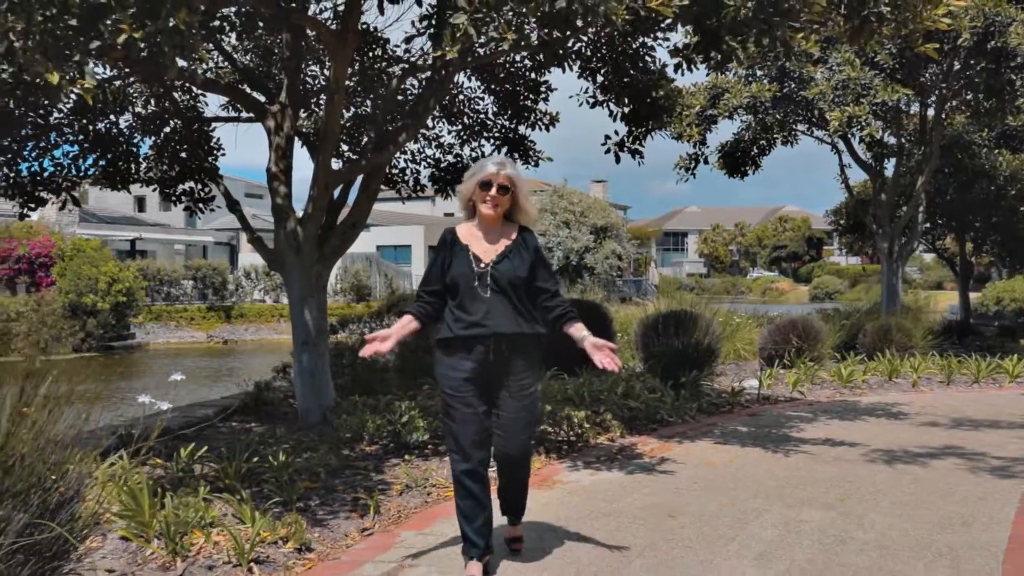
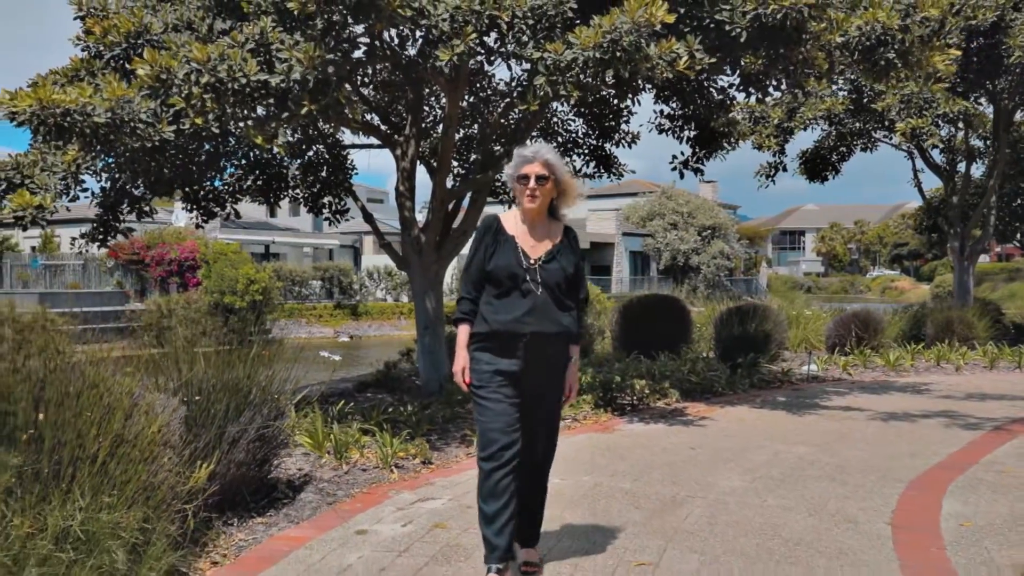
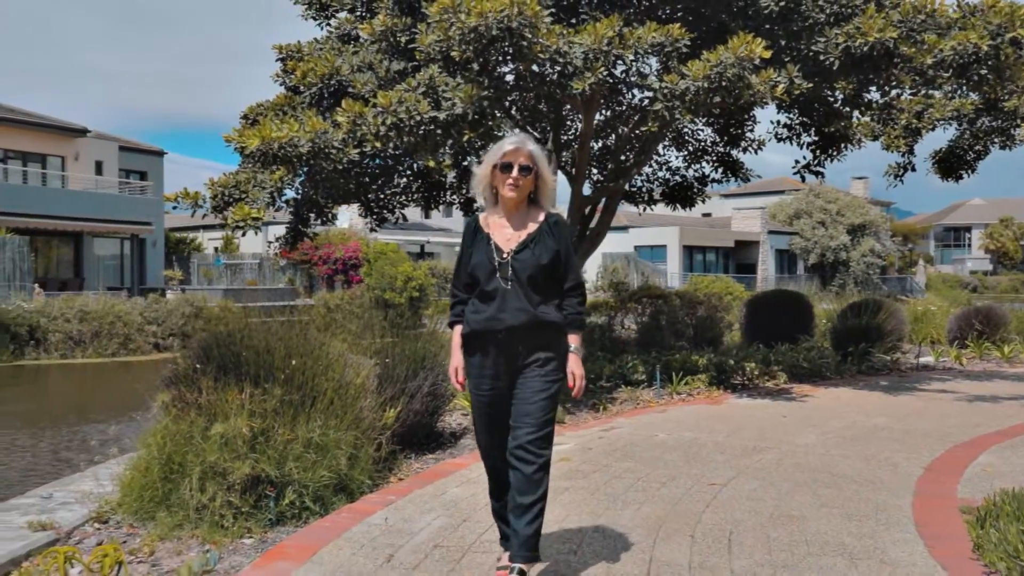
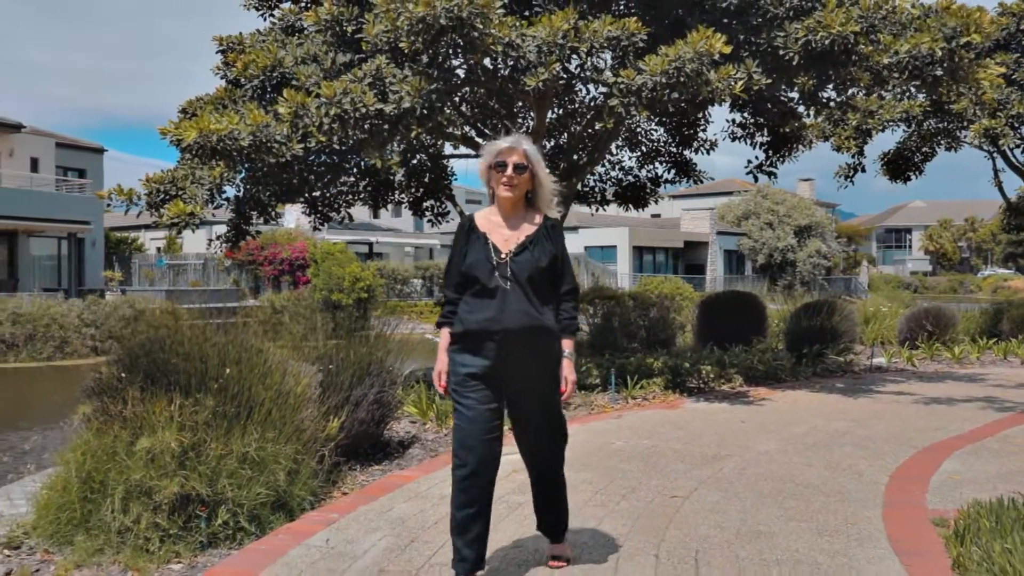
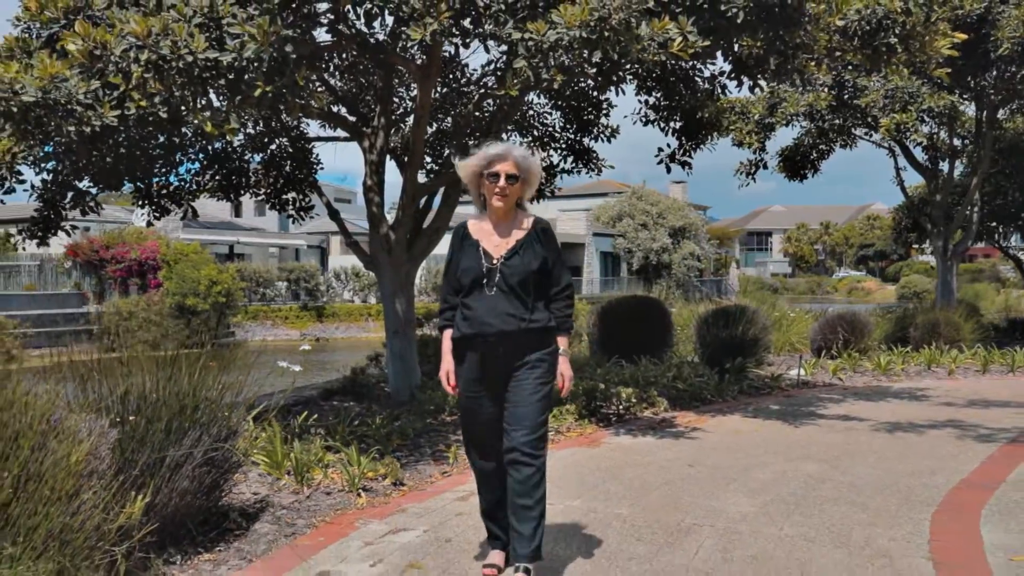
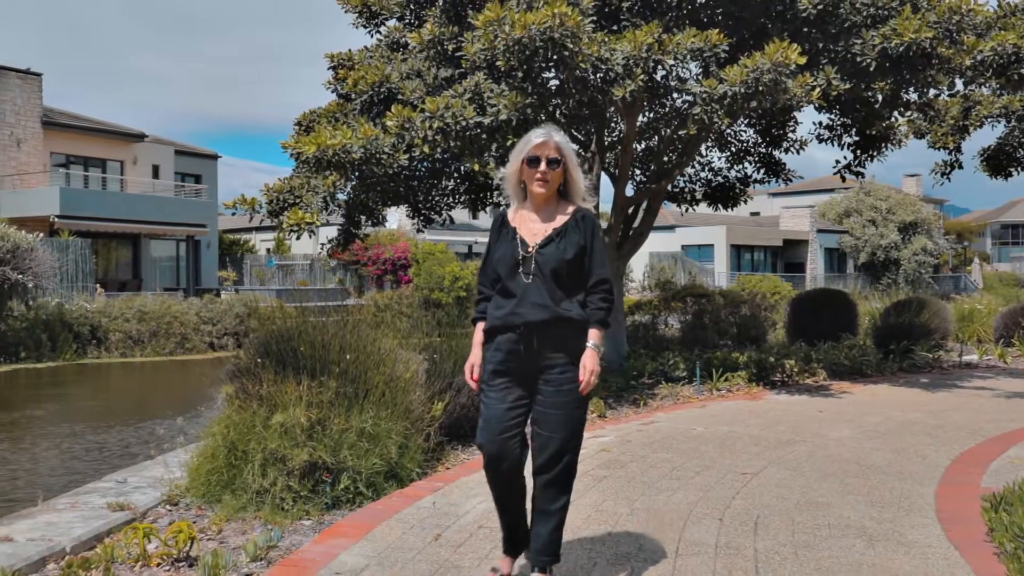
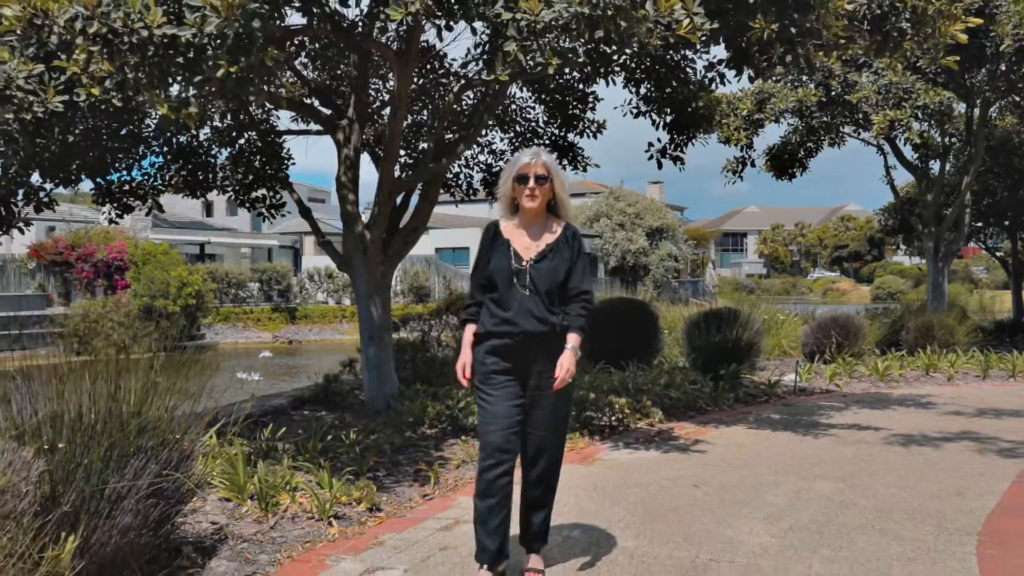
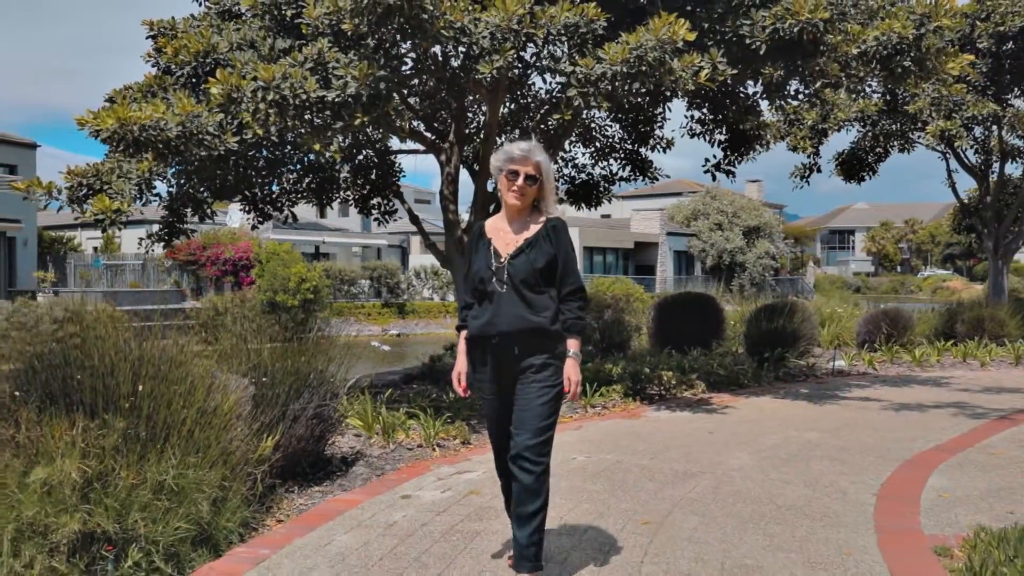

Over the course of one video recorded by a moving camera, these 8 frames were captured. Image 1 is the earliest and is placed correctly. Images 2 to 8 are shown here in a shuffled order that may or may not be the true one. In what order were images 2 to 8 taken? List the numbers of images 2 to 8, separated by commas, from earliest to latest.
7, 5, 2, 8, 4, 3, 6
